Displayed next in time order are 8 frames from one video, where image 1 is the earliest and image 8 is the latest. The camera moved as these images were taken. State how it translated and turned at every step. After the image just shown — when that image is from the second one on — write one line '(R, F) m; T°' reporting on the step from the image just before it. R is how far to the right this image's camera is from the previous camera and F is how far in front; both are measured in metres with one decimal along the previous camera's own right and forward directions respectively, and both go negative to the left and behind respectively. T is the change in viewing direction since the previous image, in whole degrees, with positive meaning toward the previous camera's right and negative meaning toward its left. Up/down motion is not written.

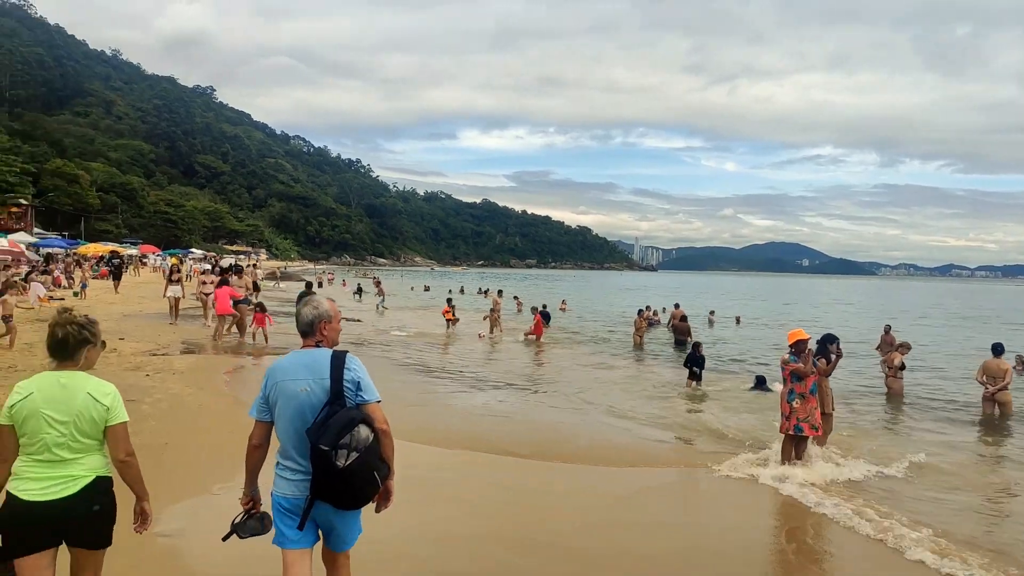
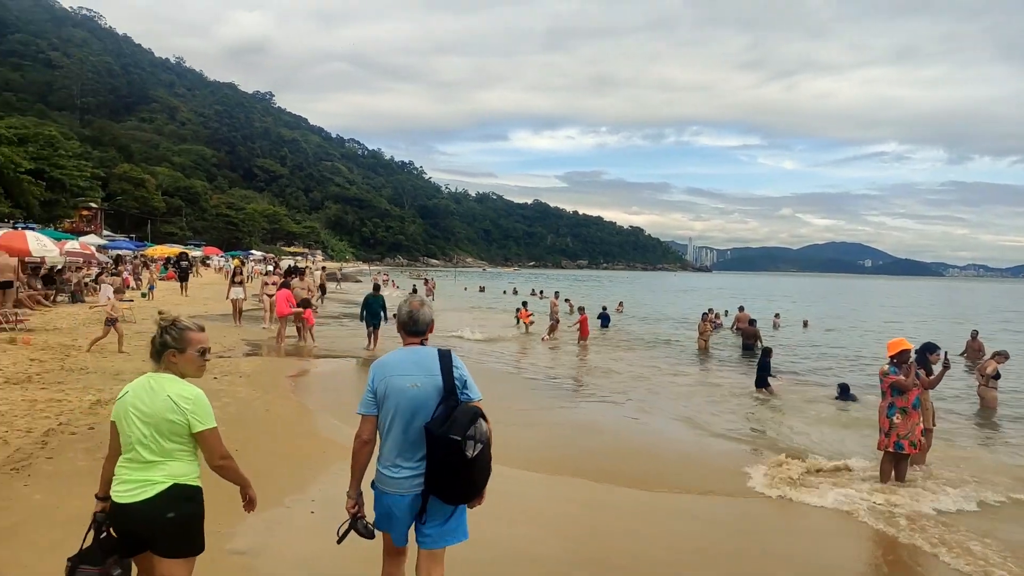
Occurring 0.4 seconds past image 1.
(-0.4, +0.5) m; -5°
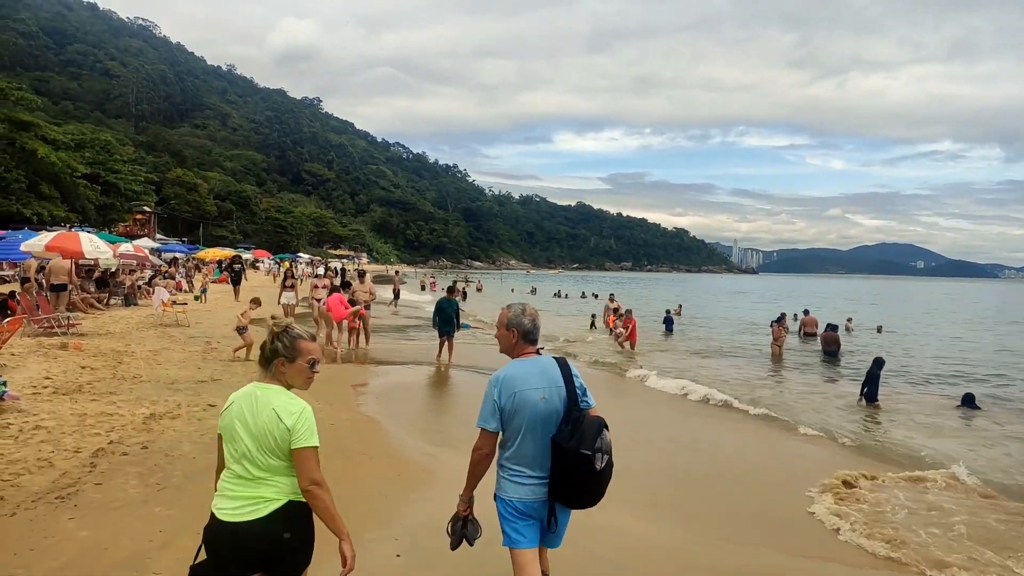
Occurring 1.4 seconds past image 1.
(-0.7, +0.9) m; -4°
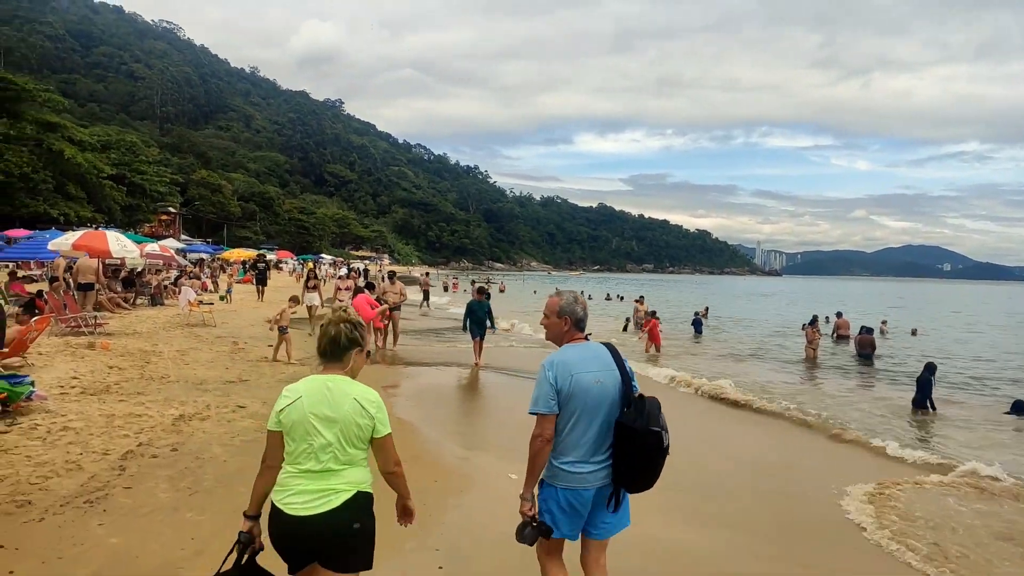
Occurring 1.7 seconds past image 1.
(-0.2, +0.3) m; -2°
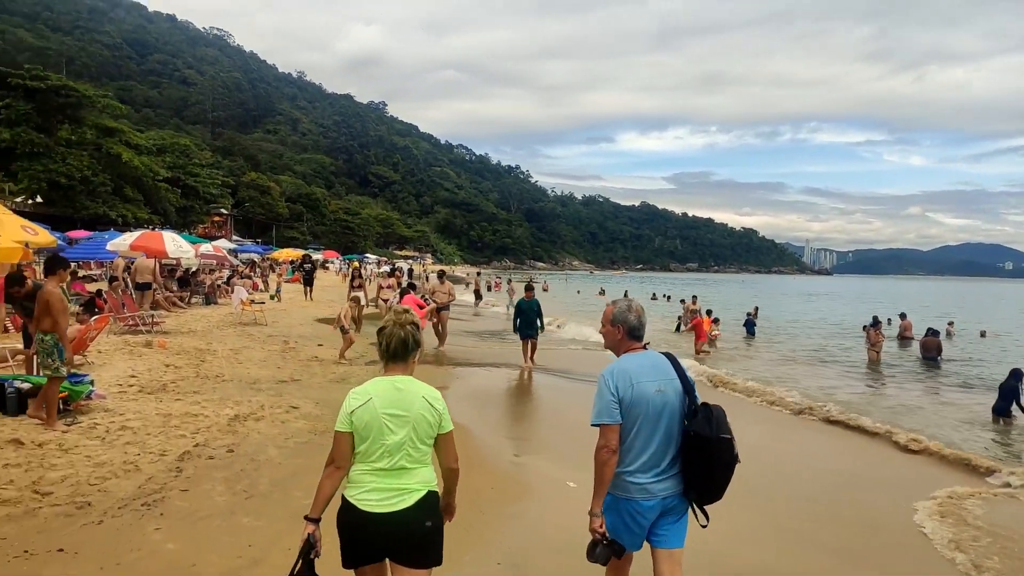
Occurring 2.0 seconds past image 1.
(-0.2, +0.3) m; -4°
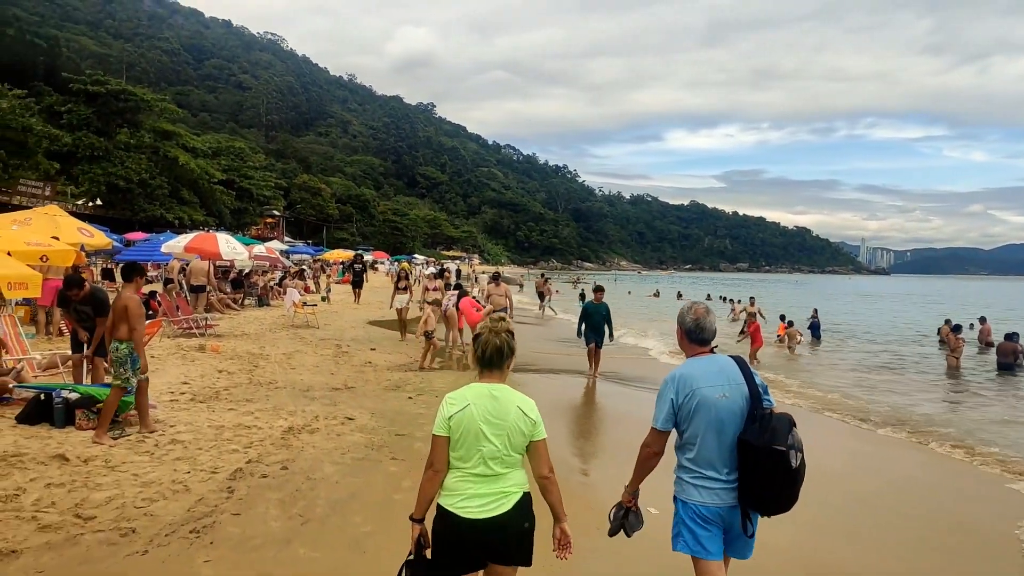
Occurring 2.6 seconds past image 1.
(-0.3, +0.6) m; -4°
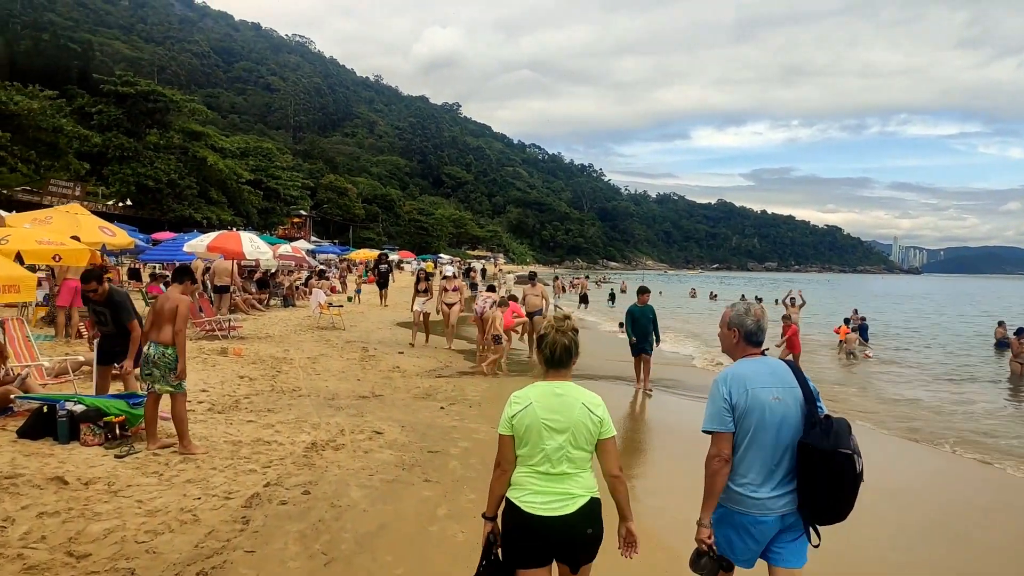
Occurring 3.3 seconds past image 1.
(-0.2, +0.6) m; -2°
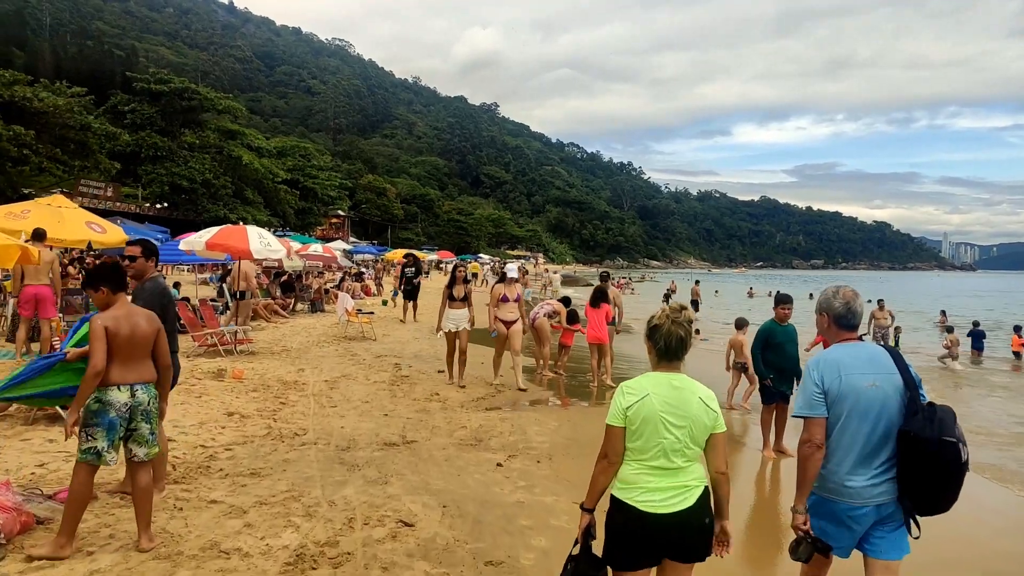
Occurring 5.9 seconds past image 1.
(-0.4, +2.1) m; -4°
